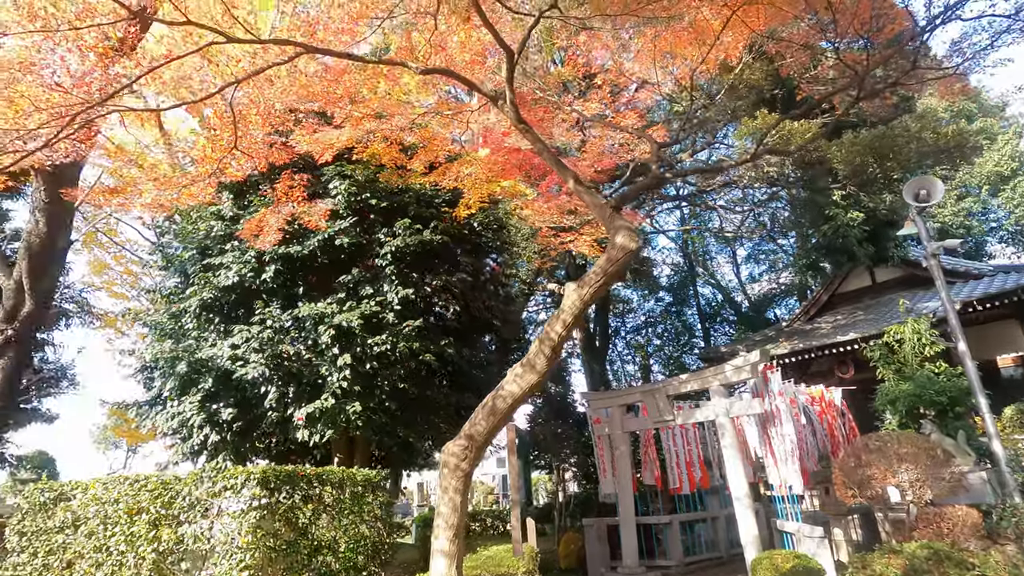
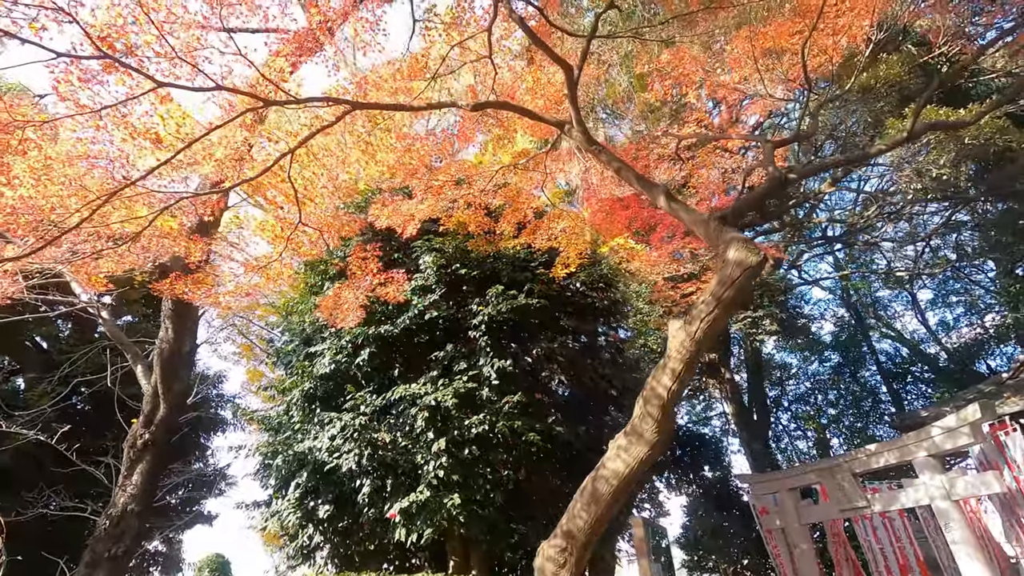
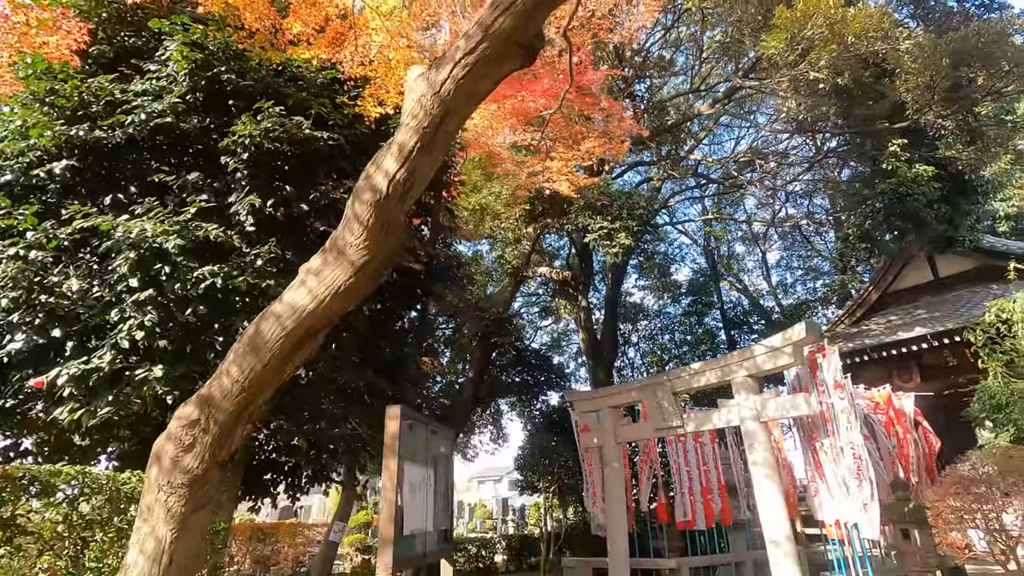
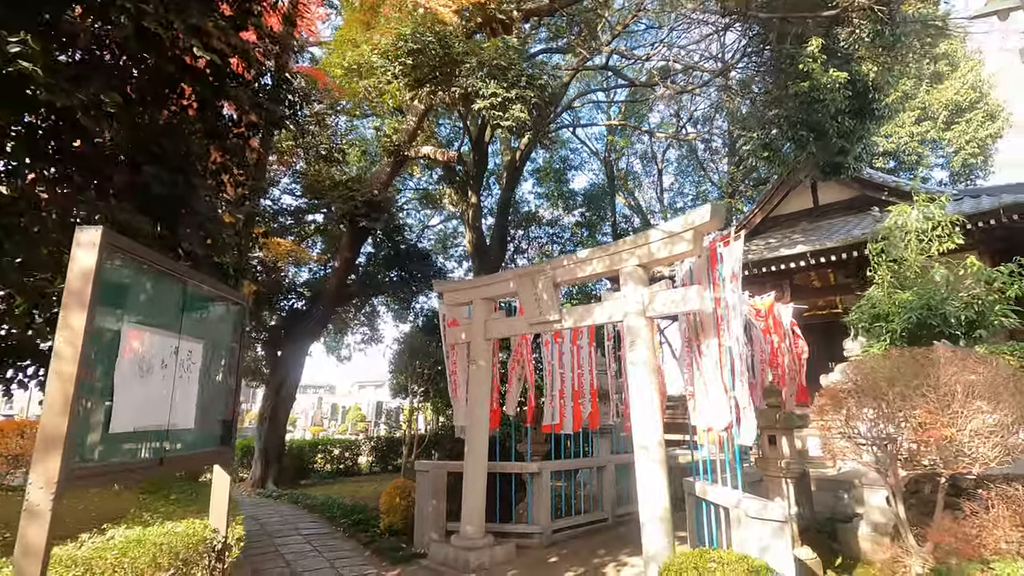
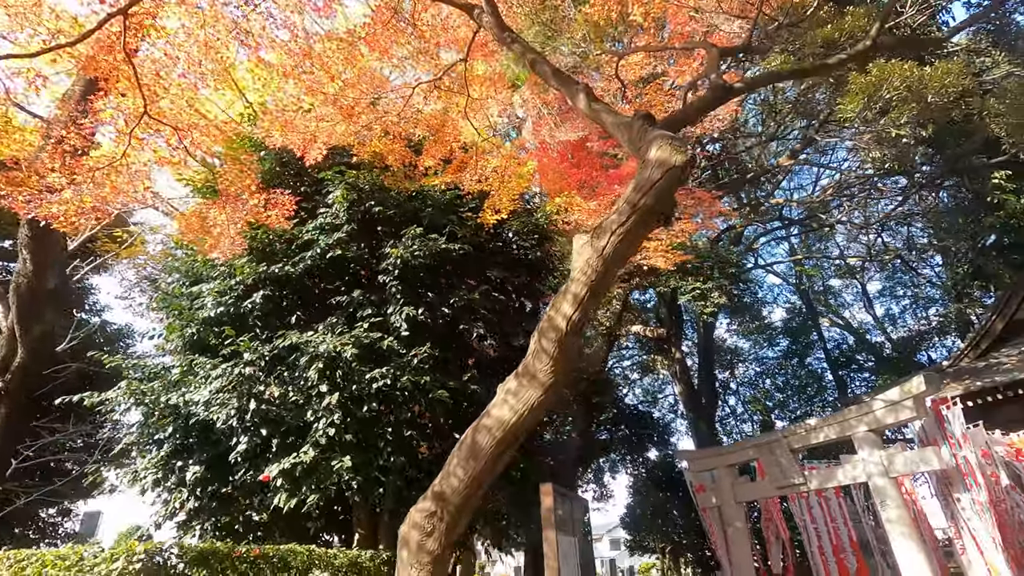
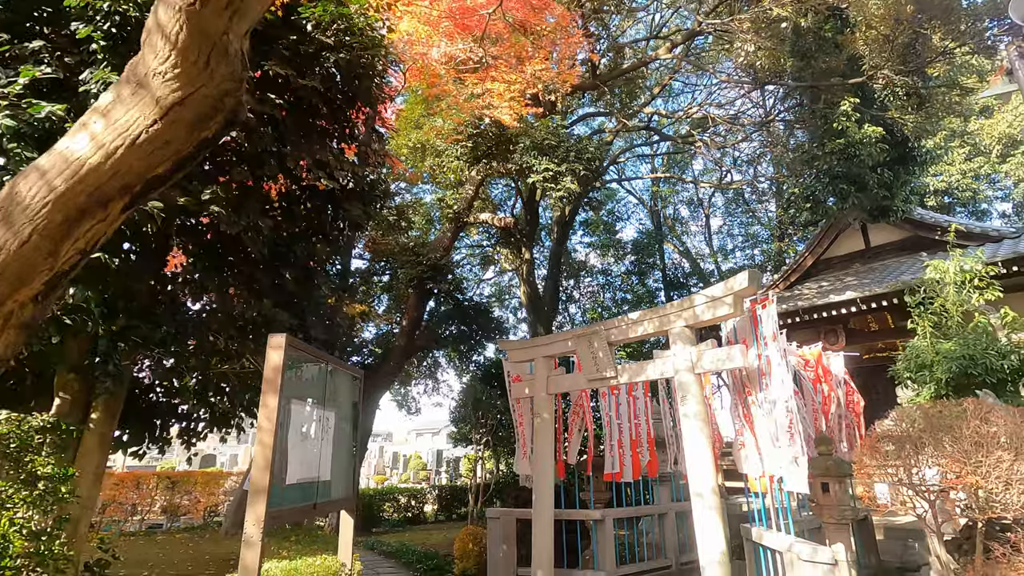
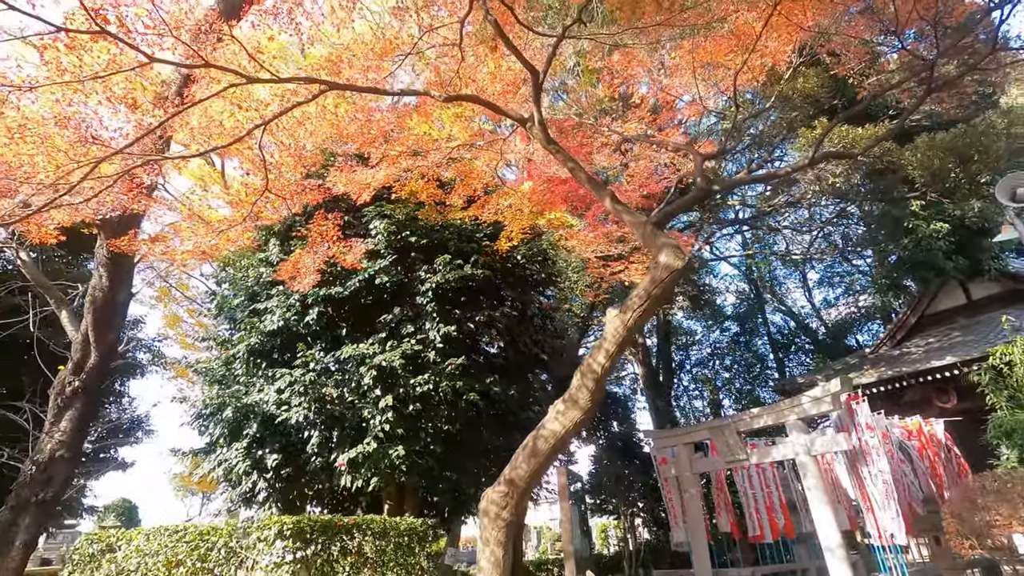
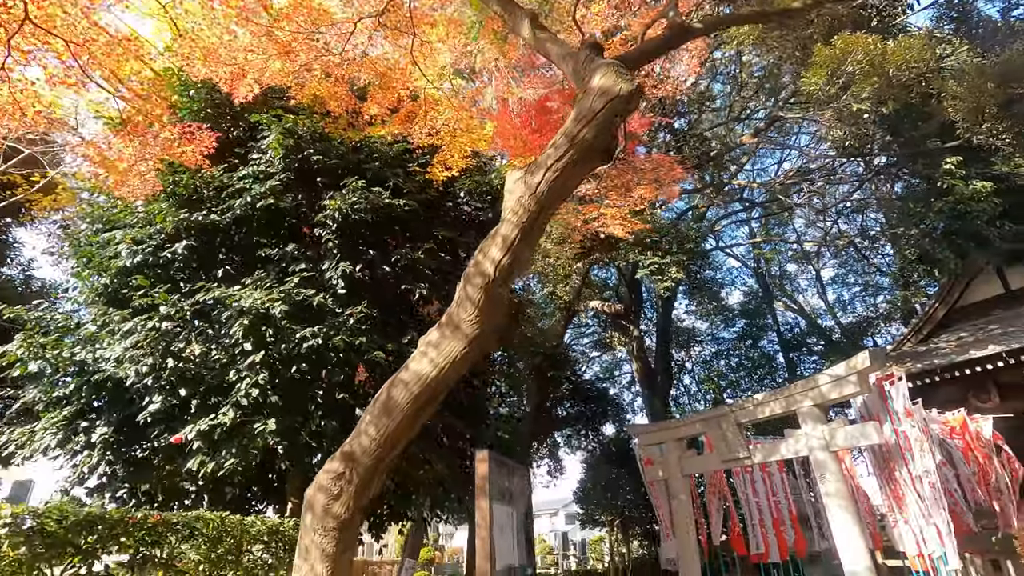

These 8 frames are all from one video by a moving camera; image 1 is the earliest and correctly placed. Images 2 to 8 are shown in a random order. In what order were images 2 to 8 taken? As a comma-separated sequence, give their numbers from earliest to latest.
7, 2, 5, 8, 3, 6, 4
